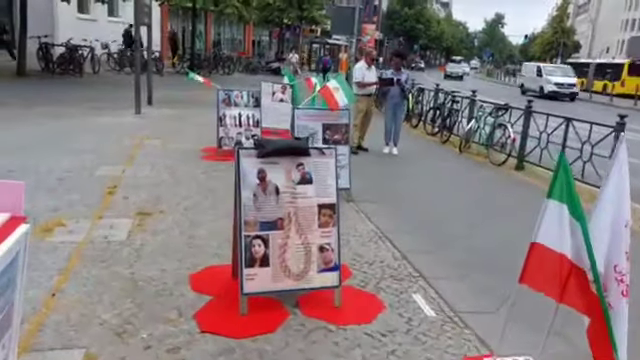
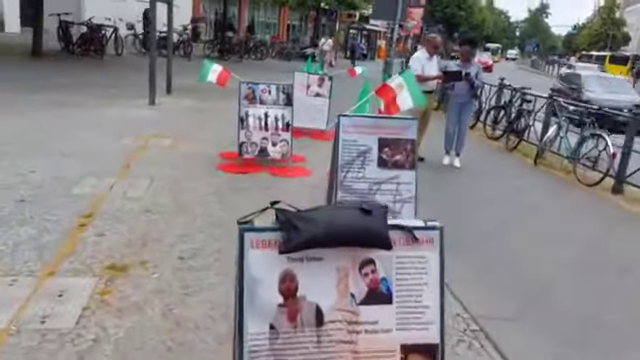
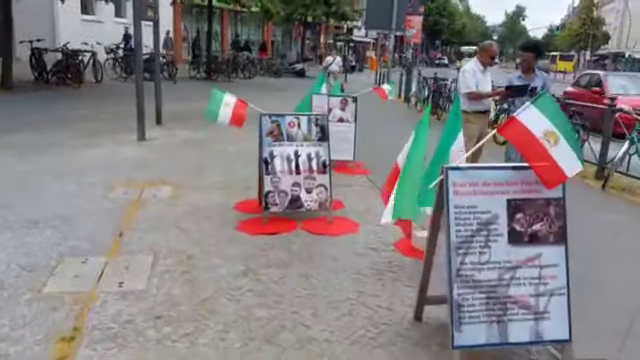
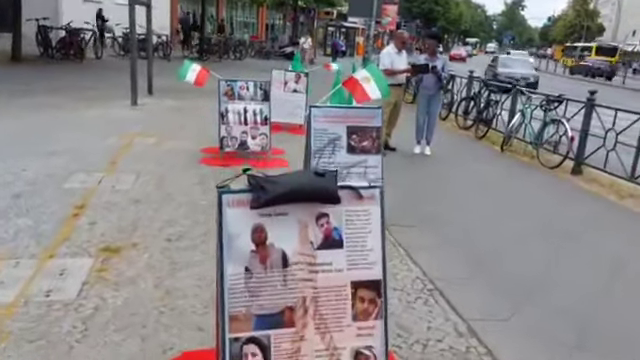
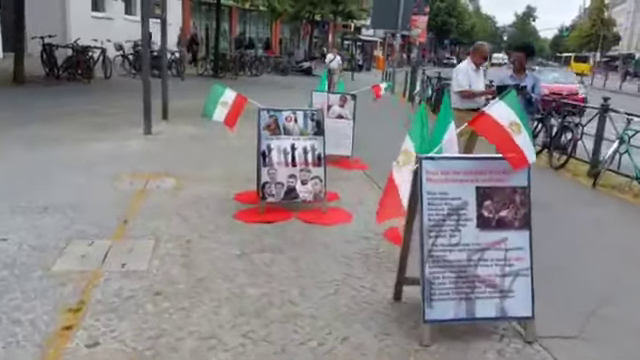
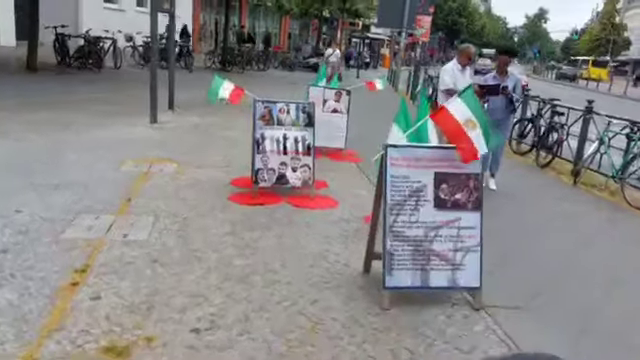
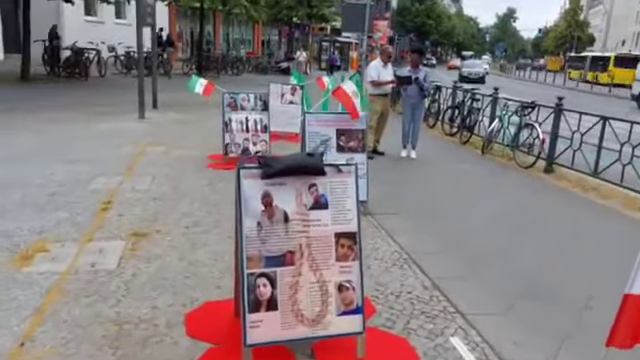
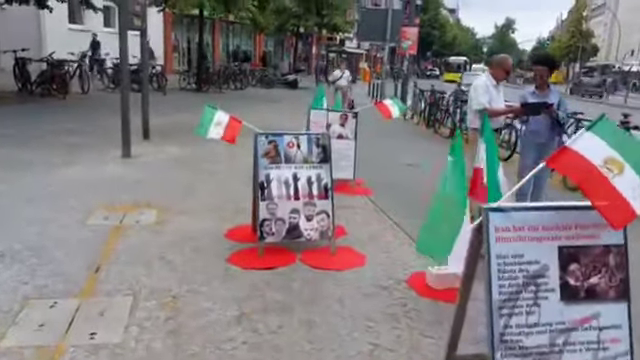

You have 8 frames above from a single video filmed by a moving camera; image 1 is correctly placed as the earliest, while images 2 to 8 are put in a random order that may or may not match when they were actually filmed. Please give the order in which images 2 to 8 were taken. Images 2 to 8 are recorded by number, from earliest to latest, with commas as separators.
7, 4, 2, 6, 5, 3, 8
